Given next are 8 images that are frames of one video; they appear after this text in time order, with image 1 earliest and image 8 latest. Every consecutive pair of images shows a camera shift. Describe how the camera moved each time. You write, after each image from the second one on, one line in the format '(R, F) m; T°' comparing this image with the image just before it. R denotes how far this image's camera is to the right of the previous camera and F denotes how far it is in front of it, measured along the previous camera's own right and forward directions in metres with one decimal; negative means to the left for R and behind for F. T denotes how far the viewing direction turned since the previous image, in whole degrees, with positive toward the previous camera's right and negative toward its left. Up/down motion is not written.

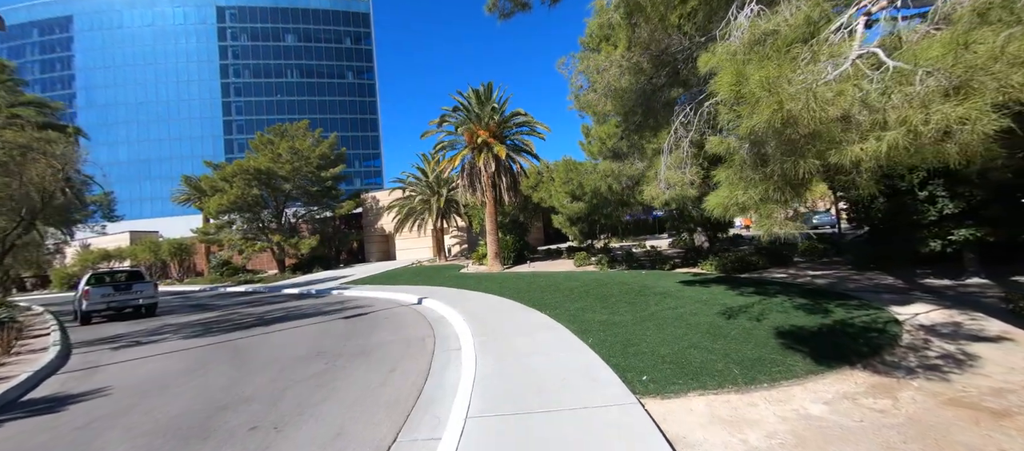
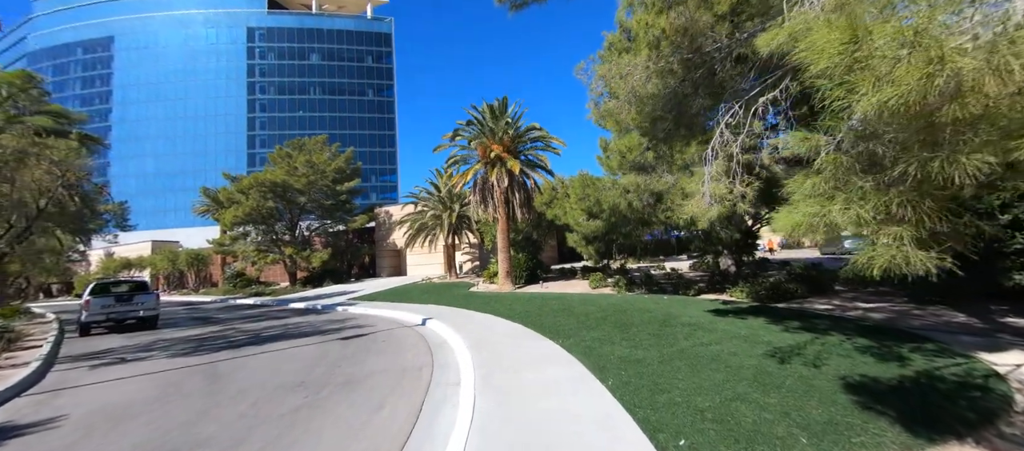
(+0.1, +0.8) m; -2°
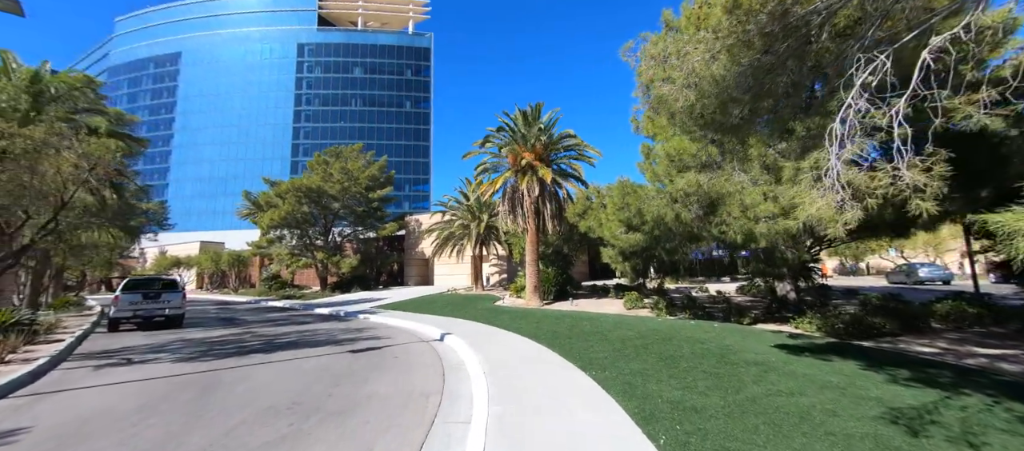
(0.0, +1.1) m; -5°
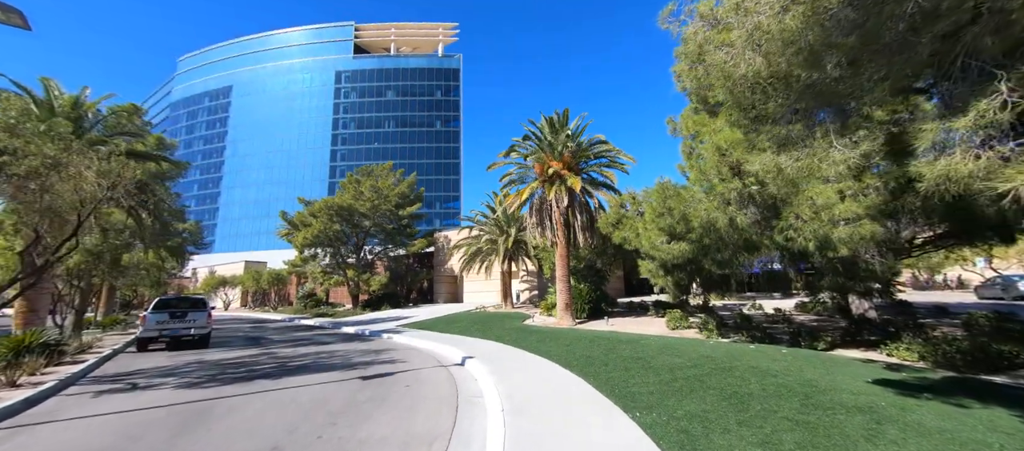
(+0.2, +1.2) m; -5°
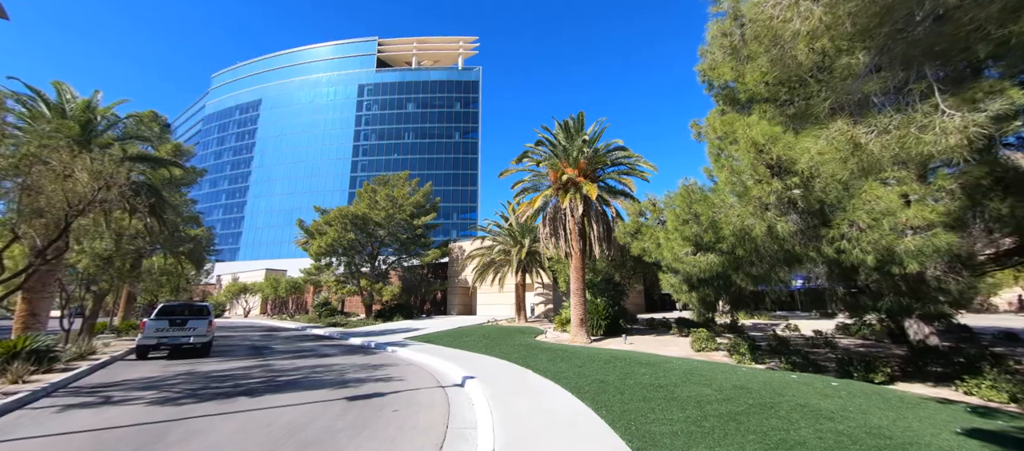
(+0.3, +1.0) m; -3°
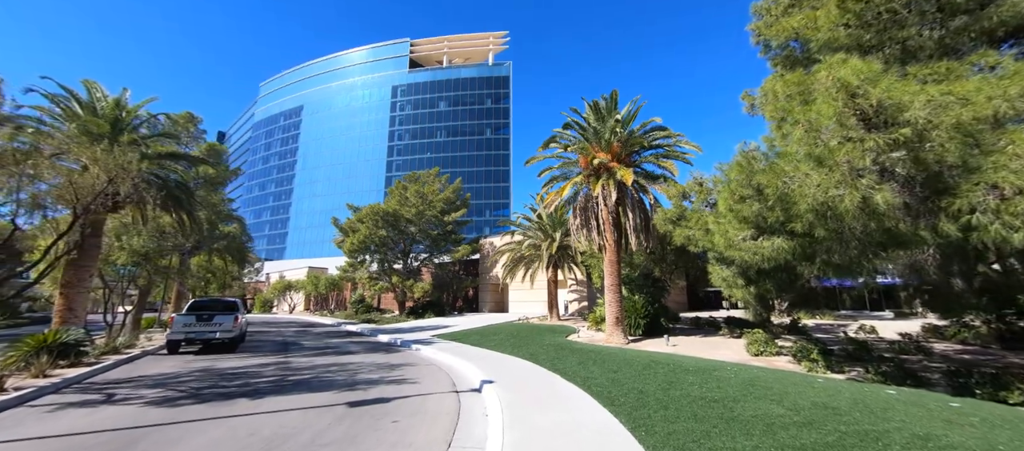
(+0.3, +1.3) m; -5°
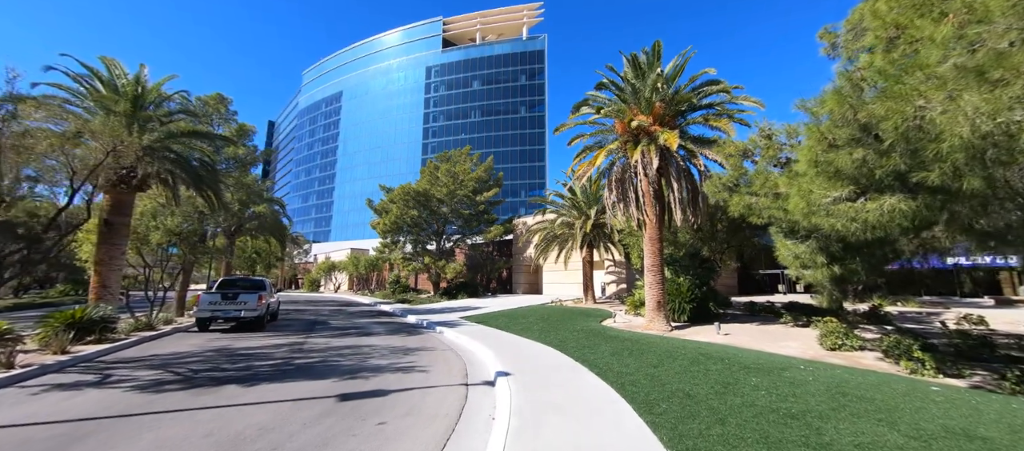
(+0.4, +1.5) m; -6°
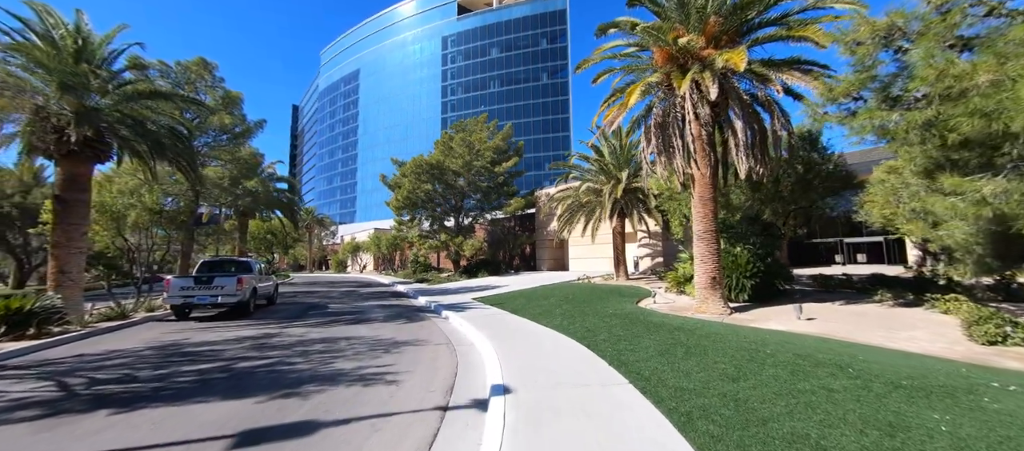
(+0.4, +2.9) m; -4°
